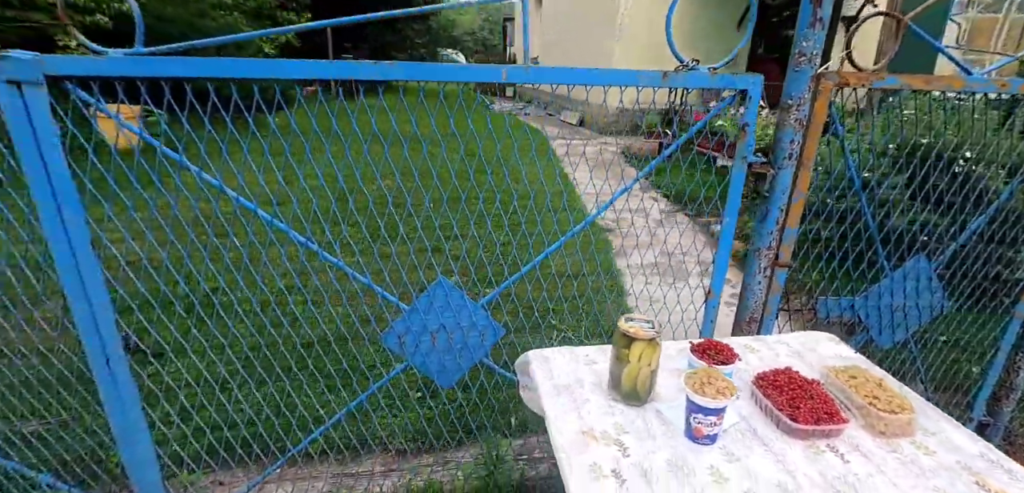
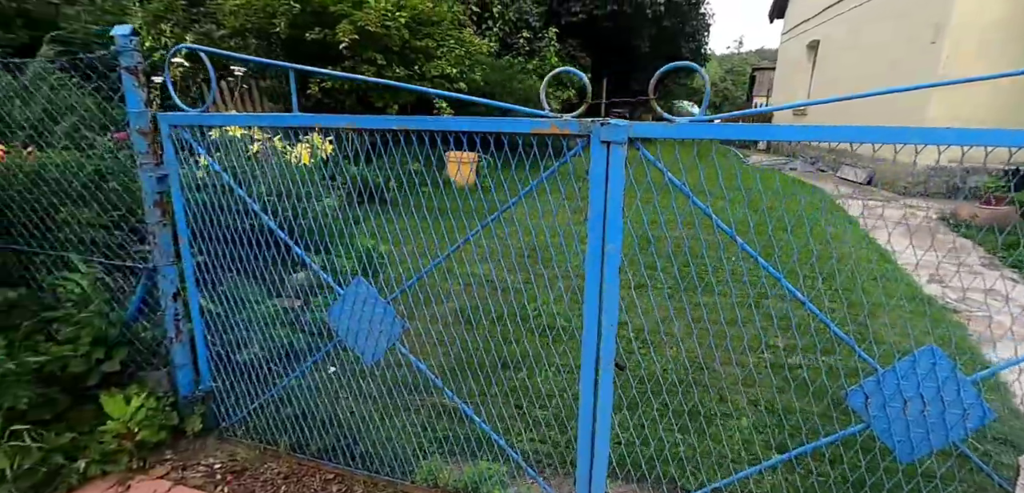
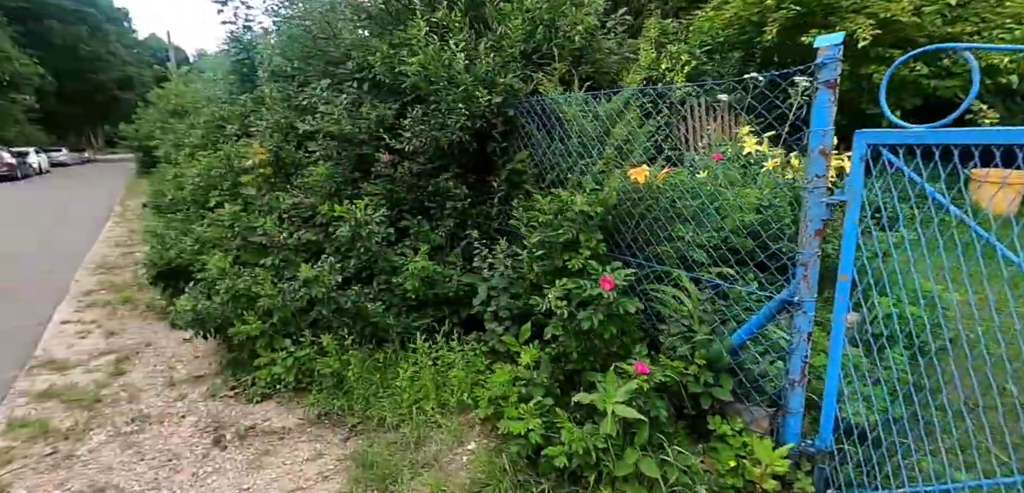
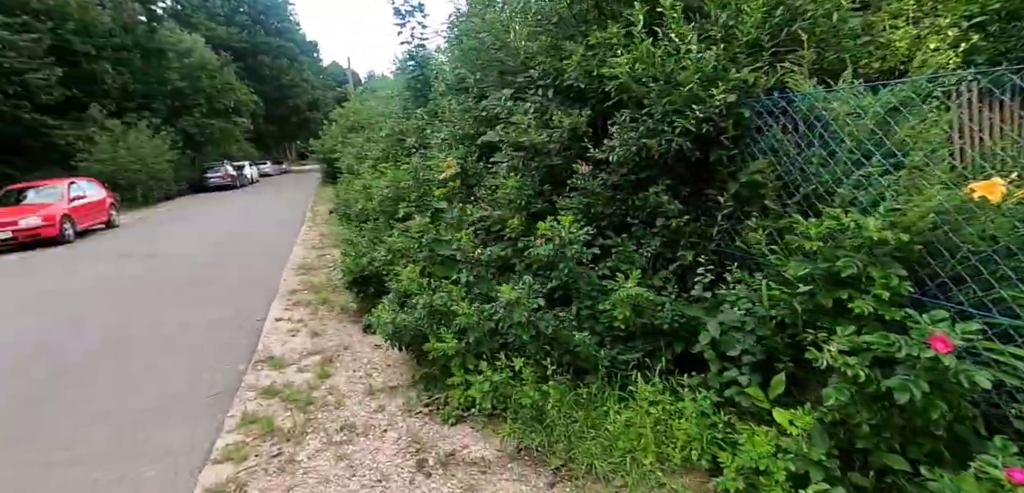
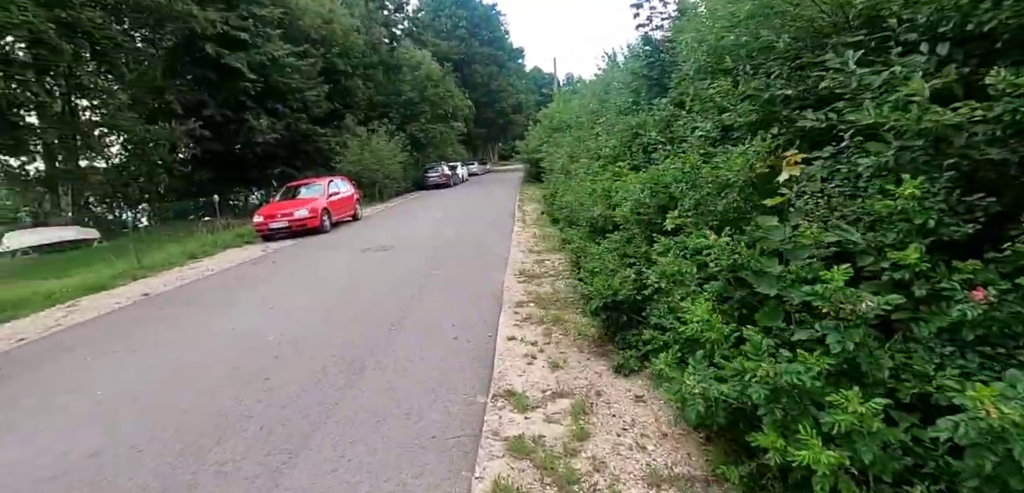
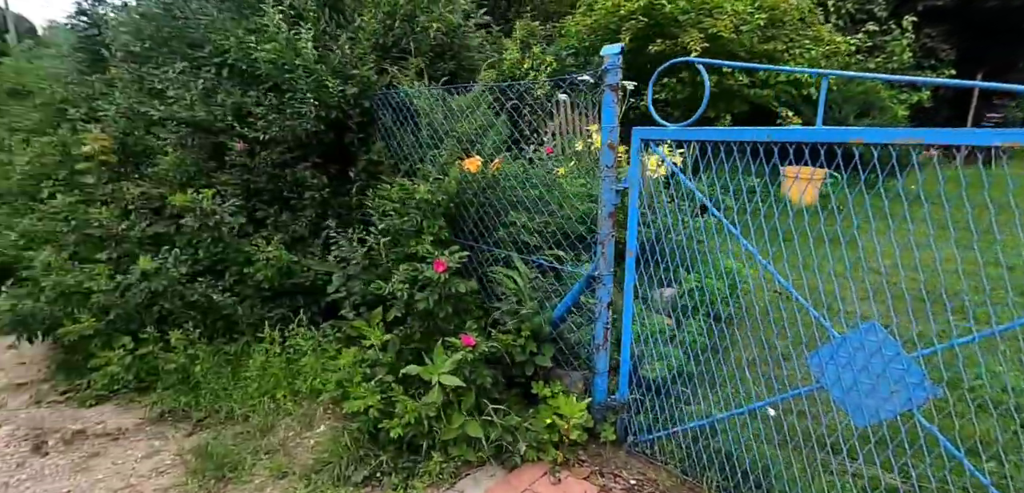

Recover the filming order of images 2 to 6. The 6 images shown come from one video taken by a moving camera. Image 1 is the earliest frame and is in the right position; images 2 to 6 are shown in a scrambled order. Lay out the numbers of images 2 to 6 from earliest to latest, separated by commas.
2, 6, 3, 4, 5
